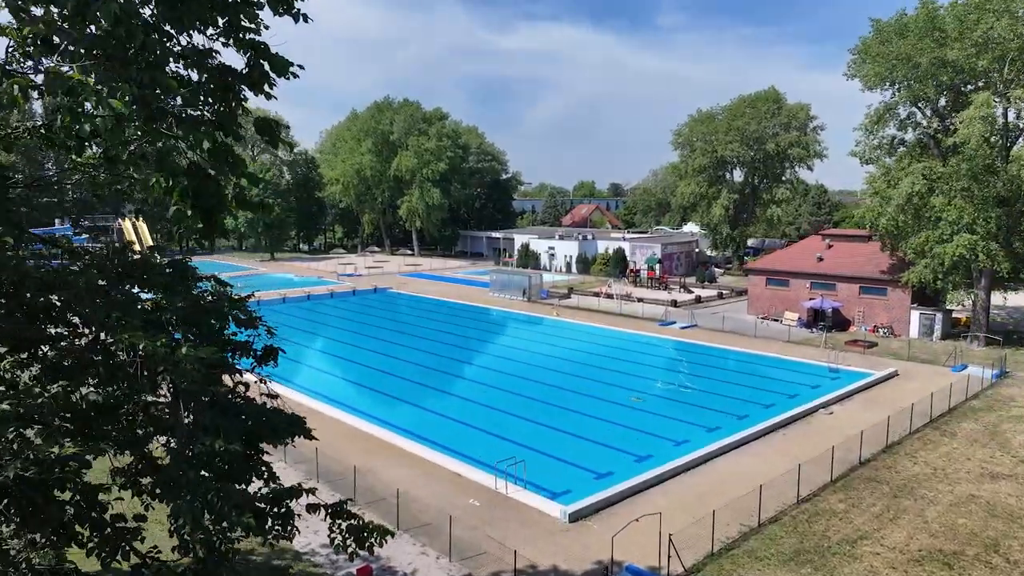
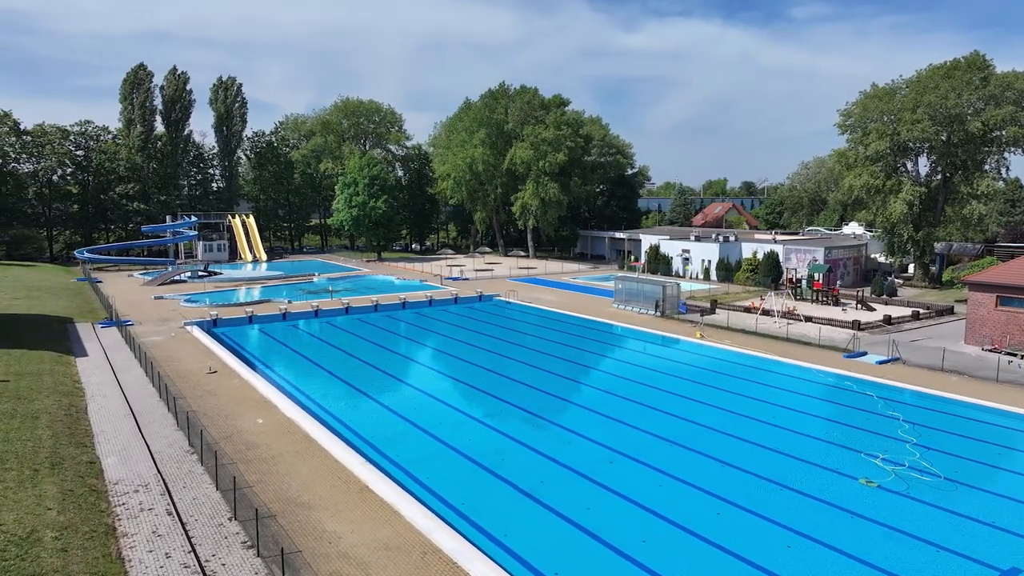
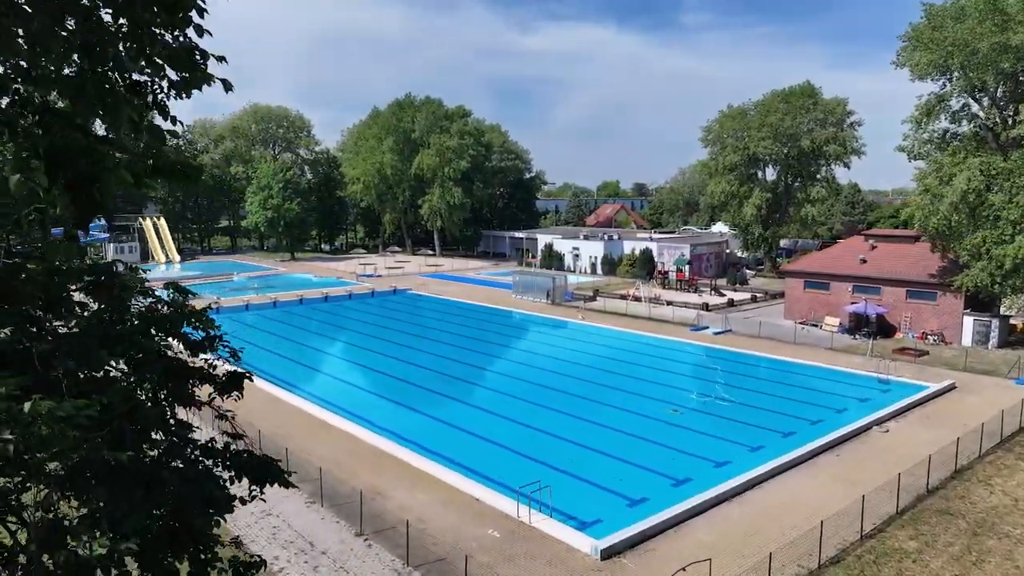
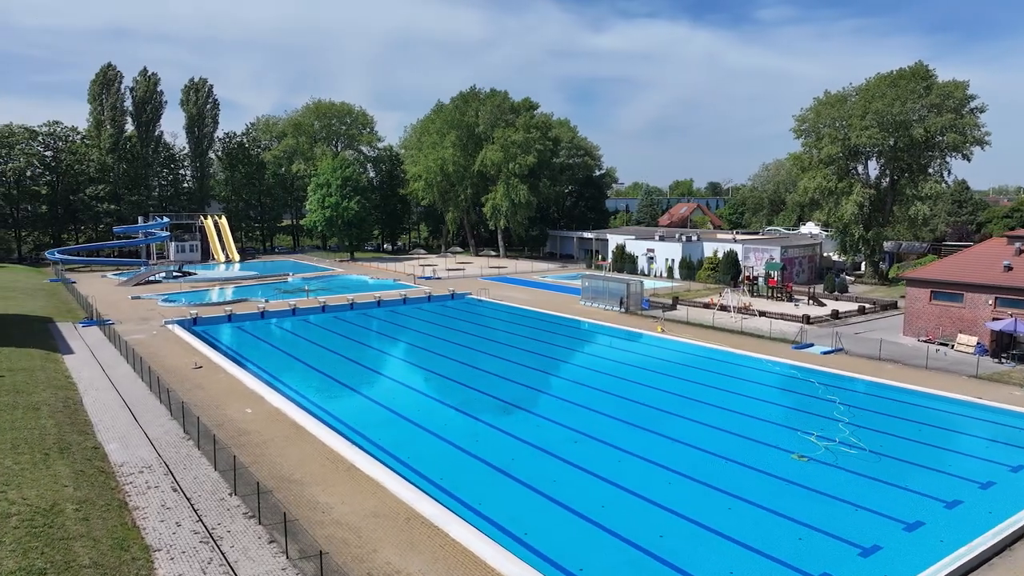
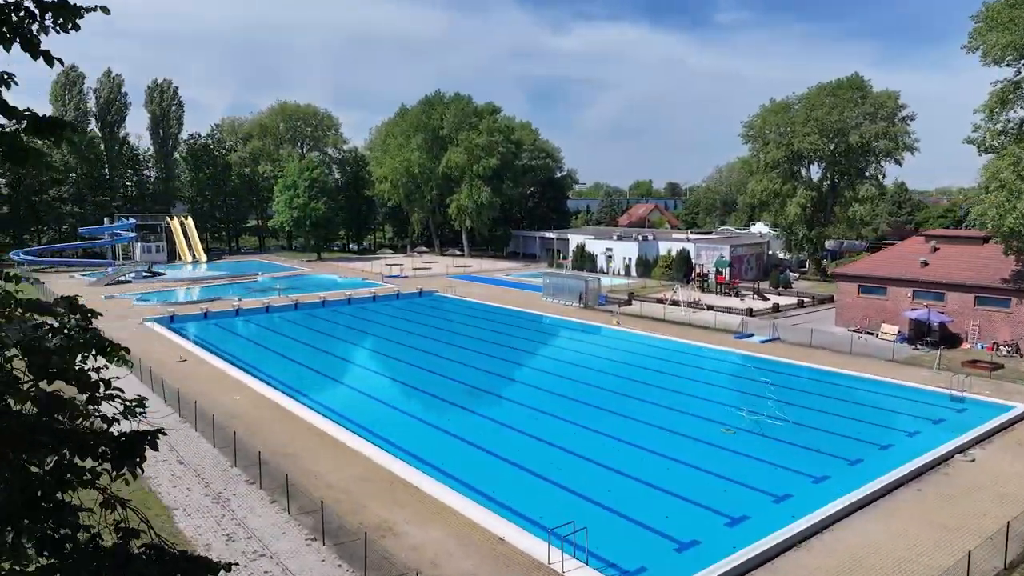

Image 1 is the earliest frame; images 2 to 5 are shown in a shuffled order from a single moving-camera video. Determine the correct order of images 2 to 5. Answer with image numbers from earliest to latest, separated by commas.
3, 5, 4, 2
